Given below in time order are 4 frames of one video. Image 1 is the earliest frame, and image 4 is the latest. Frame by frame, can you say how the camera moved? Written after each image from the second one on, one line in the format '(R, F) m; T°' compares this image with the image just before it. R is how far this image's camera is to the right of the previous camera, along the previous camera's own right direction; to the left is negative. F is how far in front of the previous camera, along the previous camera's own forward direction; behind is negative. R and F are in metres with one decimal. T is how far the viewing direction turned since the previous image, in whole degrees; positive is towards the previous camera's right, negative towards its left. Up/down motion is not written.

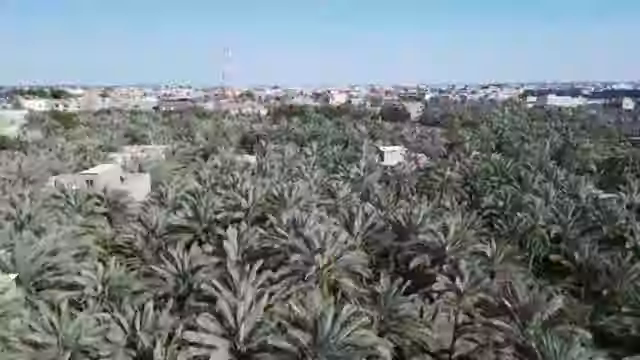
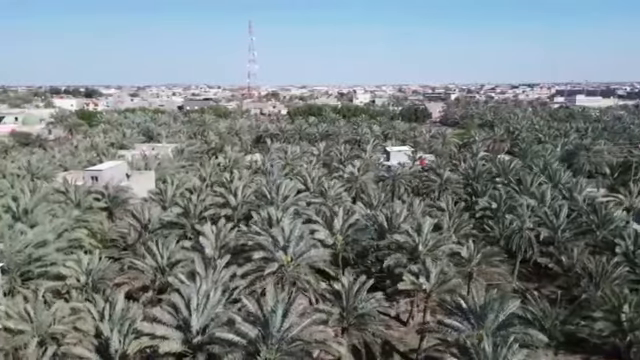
(+2.4, -0.3) m; -4°
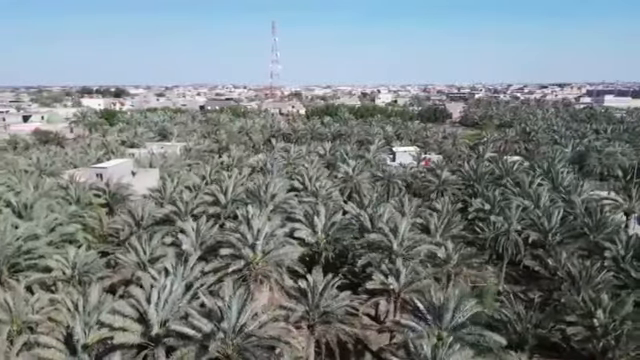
(+2.3, -0.2) m; -4°
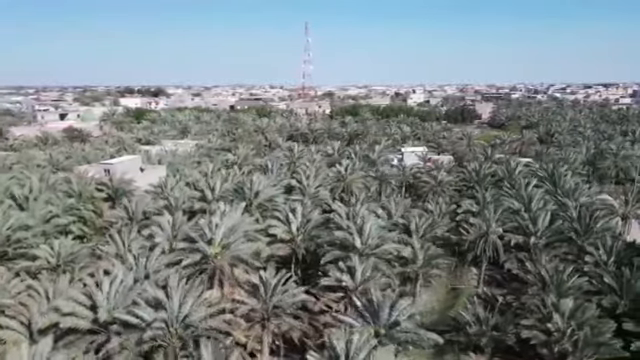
(+3.2, -0.1) m; -6°
